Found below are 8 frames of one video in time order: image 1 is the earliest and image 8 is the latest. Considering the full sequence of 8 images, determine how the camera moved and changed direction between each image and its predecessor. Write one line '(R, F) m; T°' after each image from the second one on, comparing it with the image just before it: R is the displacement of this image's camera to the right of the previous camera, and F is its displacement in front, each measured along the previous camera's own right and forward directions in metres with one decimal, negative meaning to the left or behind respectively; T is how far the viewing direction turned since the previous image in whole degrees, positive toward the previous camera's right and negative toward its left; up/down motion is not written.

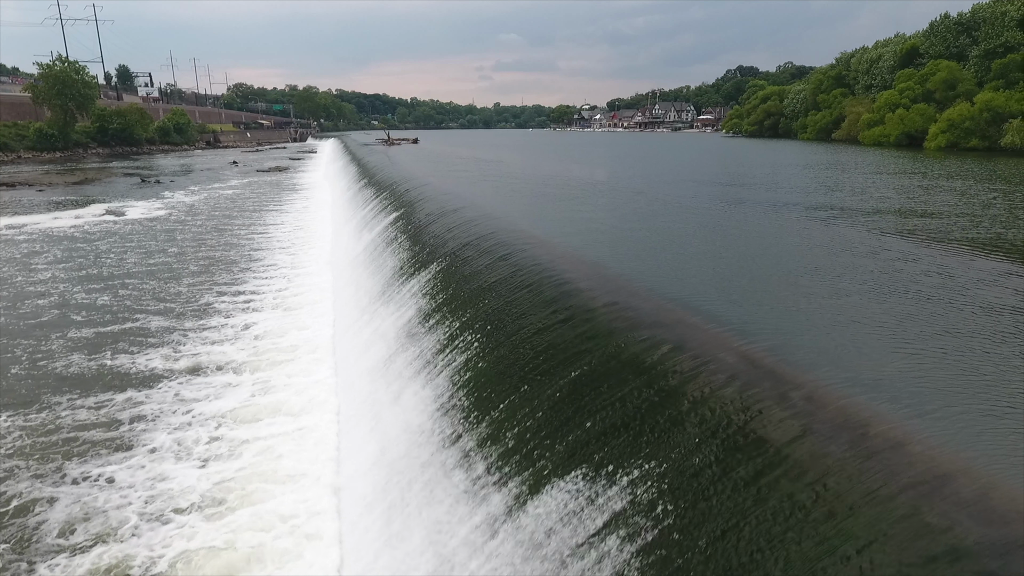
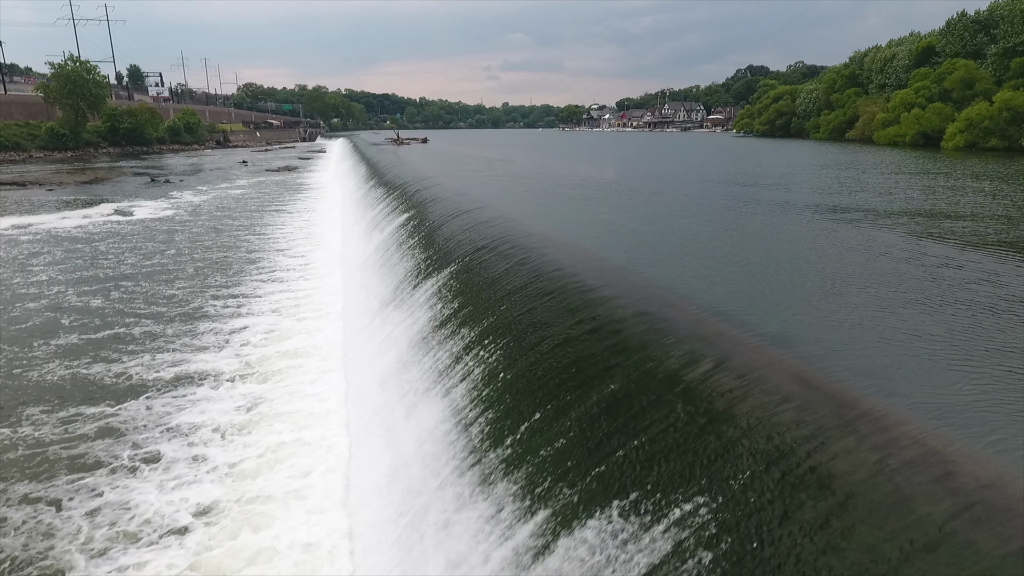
(-0.1, +0.4) m; -1°
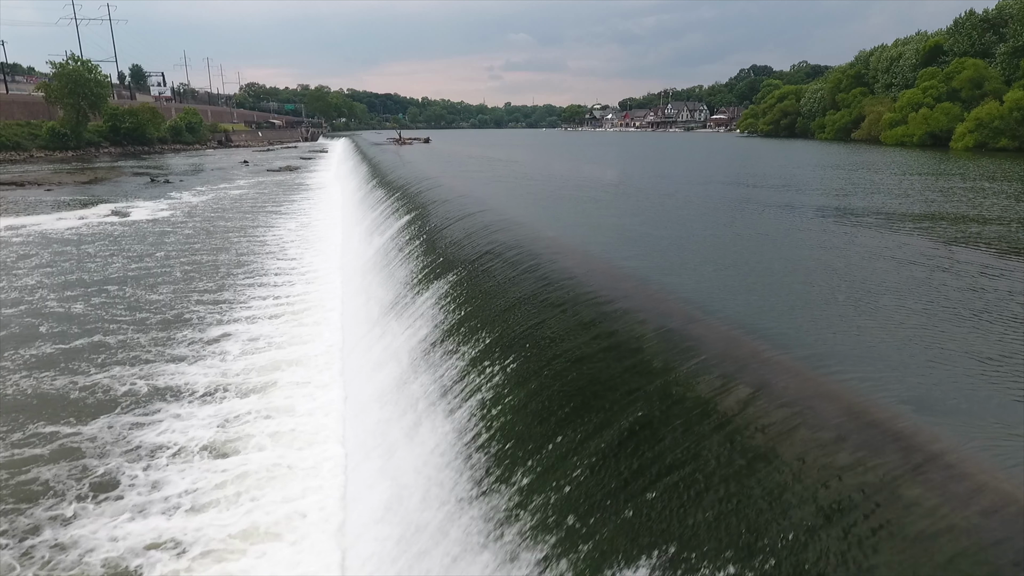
(-0.1, +0.5) m; 0°
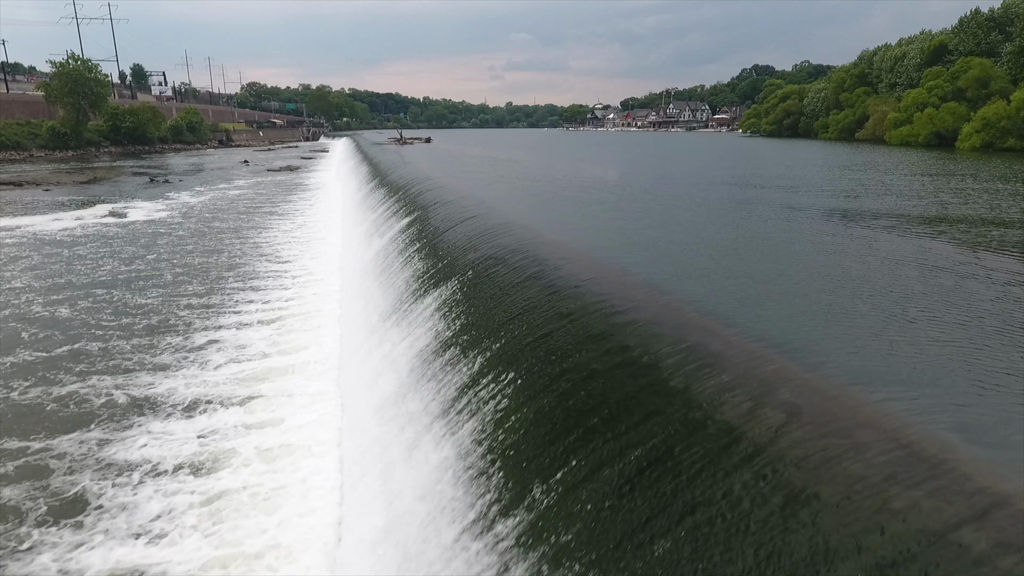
(0.0, +0.3) m; 0°
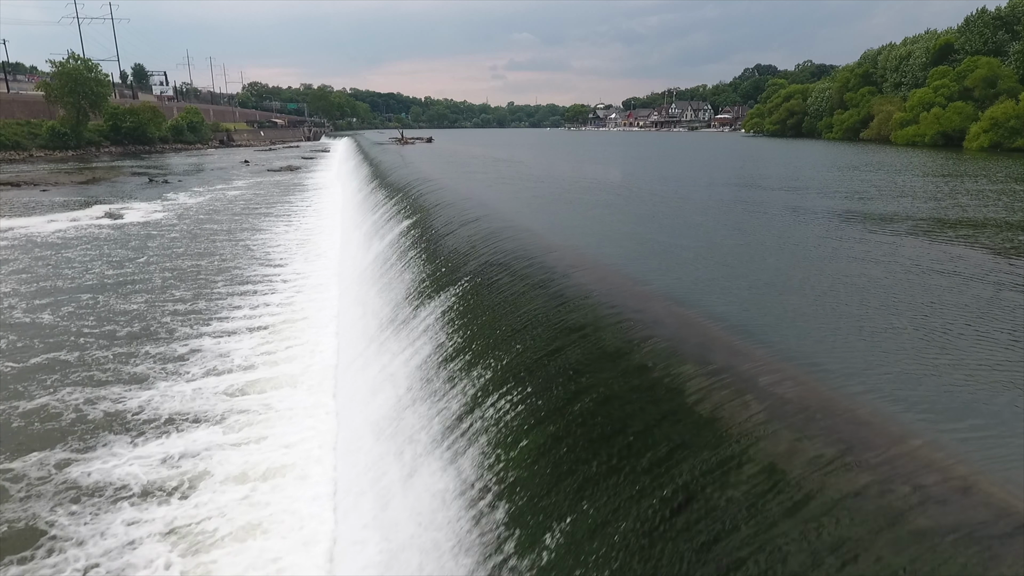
(0.0, +0.4) m; 0°
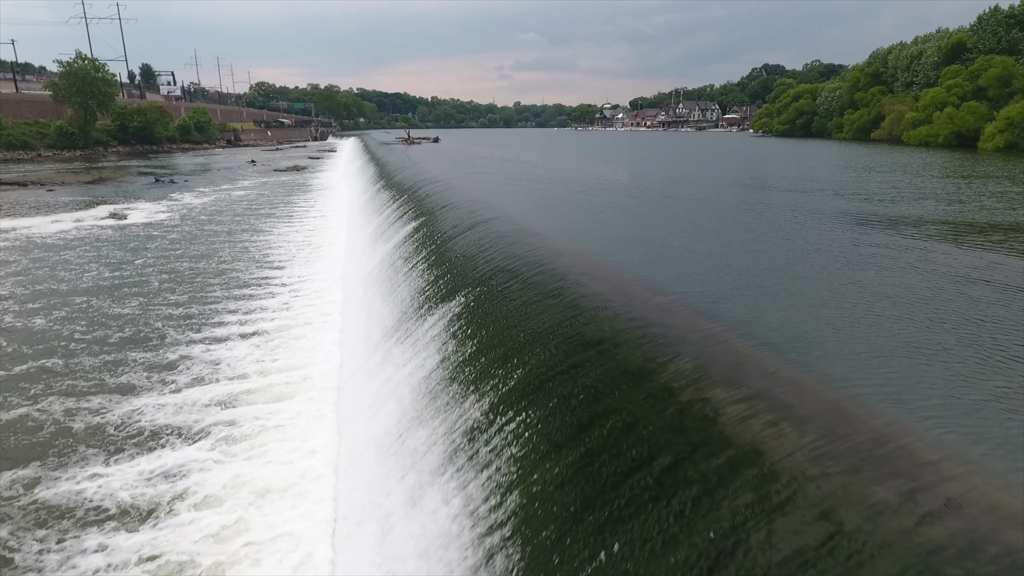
(-0.1, +0.4) m; -1°
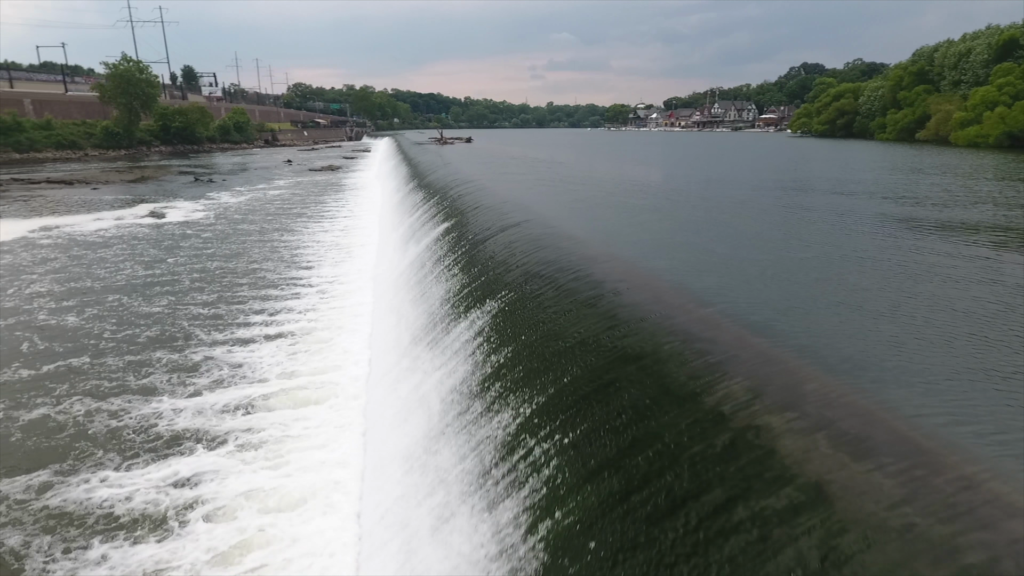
(0.0, +0.2) m; -3°
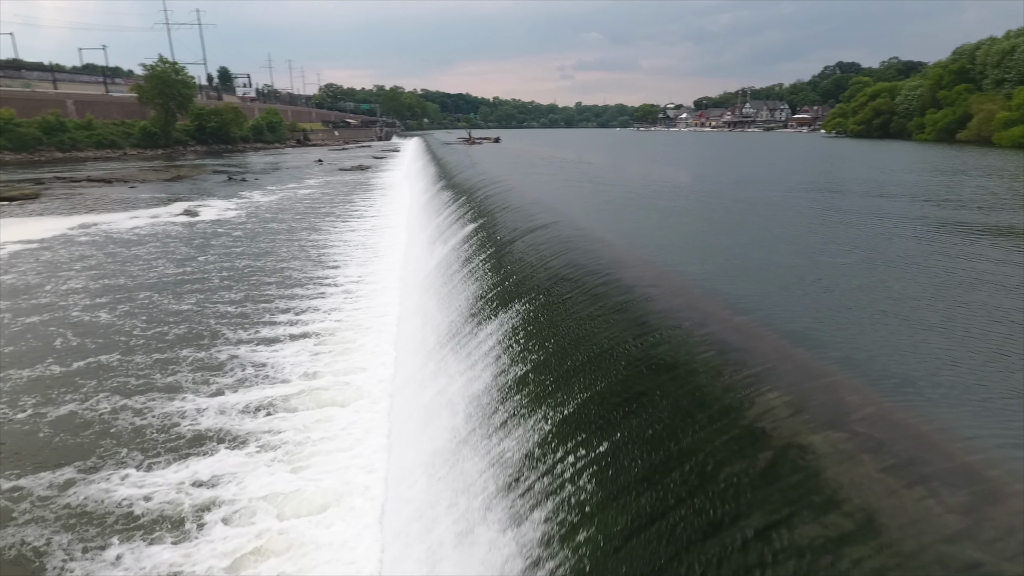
(0.0, +0.1) m; -2°
